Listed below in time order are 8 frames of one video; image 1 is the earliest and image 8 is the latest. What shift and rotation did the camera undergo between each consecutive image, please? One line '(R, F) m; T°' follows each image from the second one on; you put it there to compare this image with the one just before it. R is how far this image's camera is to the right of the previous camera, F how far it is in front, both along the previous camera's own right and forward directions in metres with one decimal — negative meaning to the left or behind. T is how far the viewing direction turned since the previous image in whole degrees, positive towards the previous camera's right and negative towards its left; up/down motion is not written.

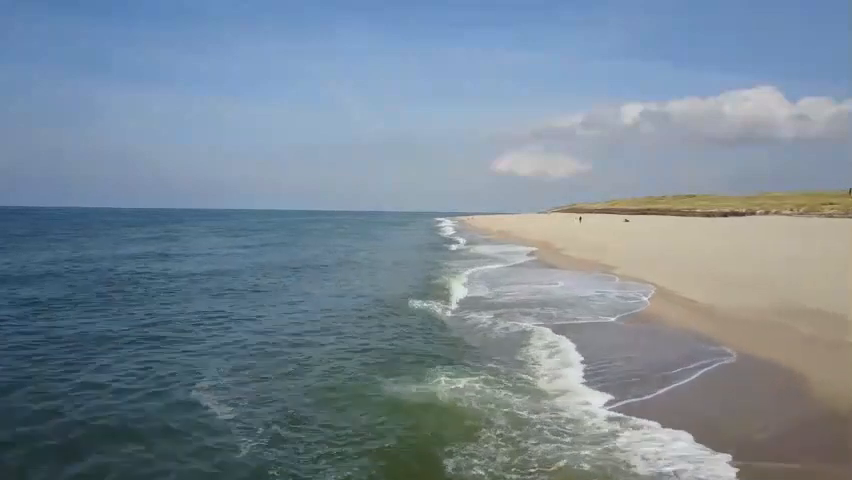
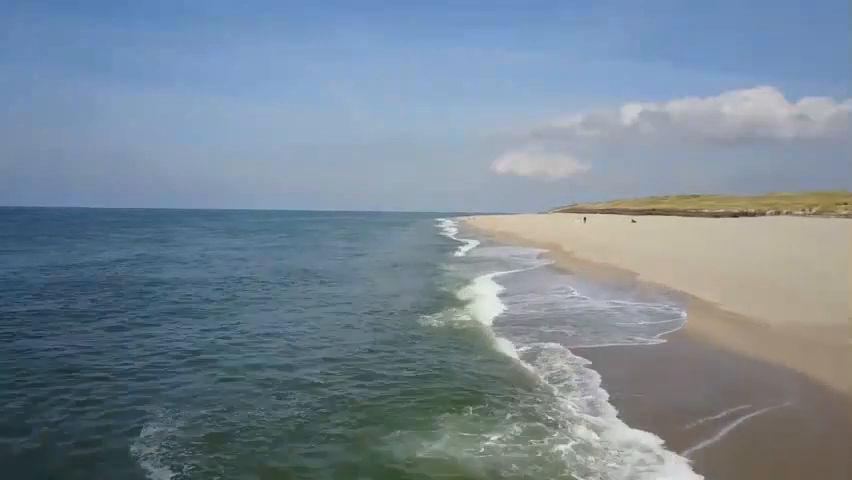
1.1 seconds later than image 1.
(-0.1, +1.0) m; 0°
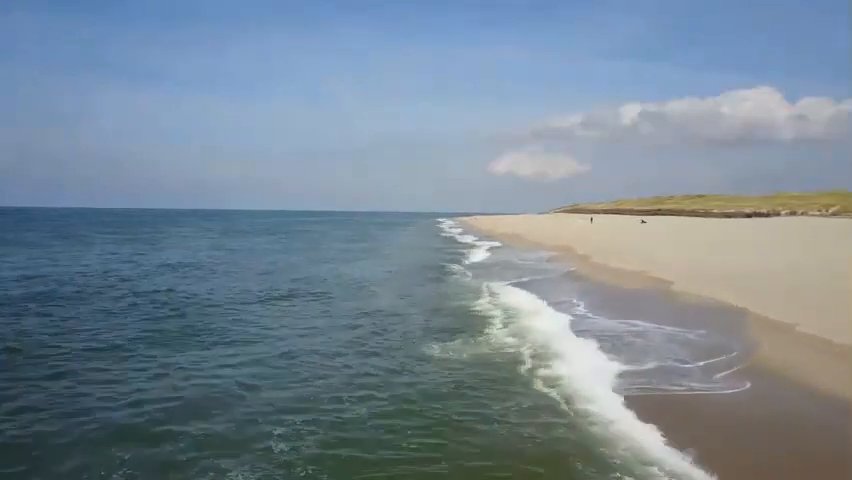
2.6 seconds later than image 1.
(-0.2, +1.4) m; 0°
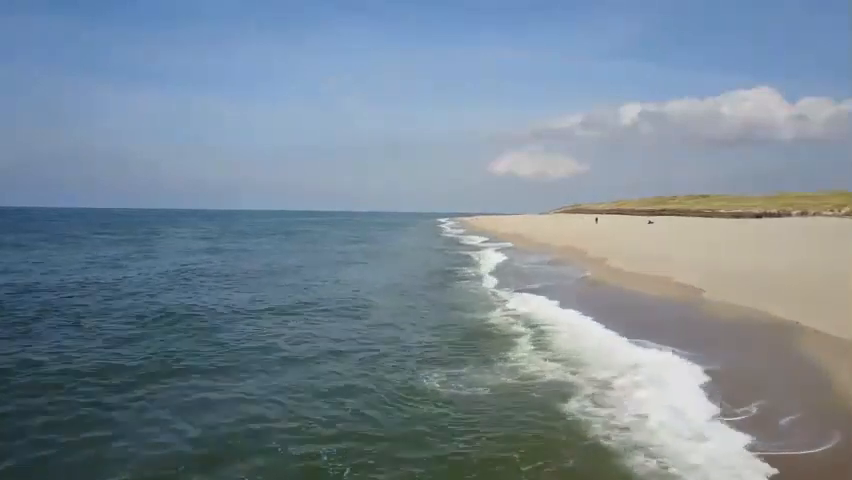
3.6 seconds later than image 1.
(-0.2, +0.8) m; 0°
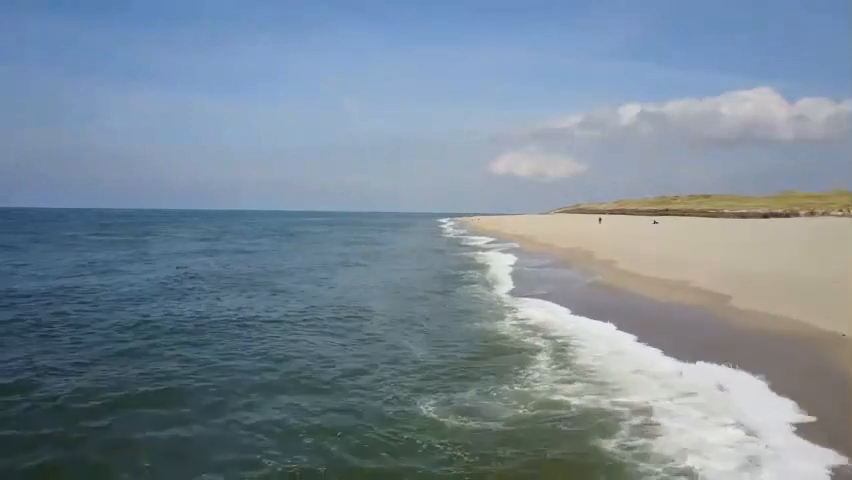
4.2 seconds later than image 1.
(0.0, +0.4) m; 0°
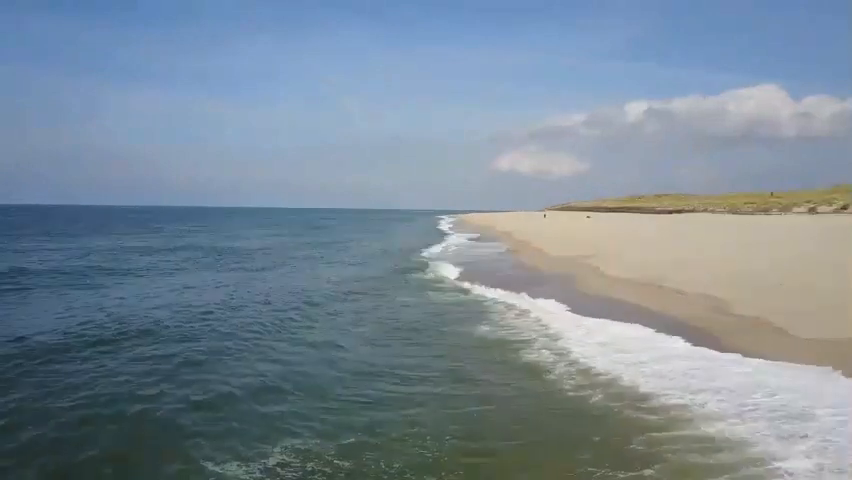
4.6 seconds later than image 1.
(+0.4, -0.9) m; 0°
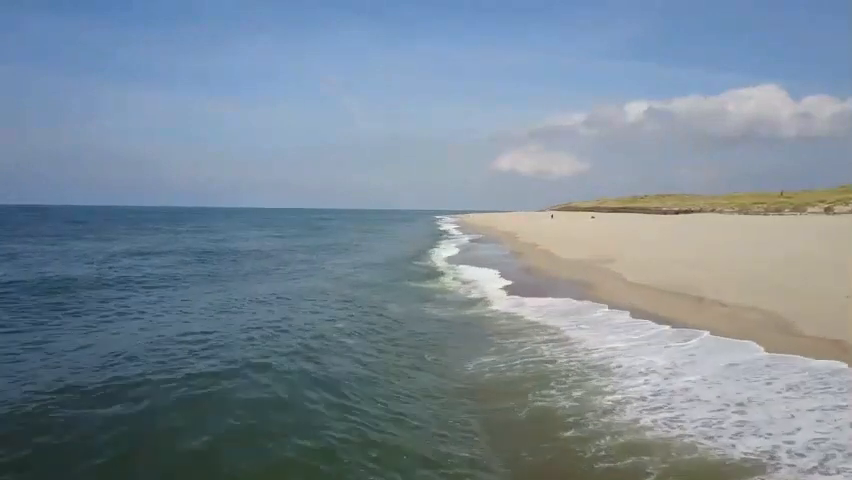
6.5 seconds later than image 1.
(-0.3, +0.6) m; 0°
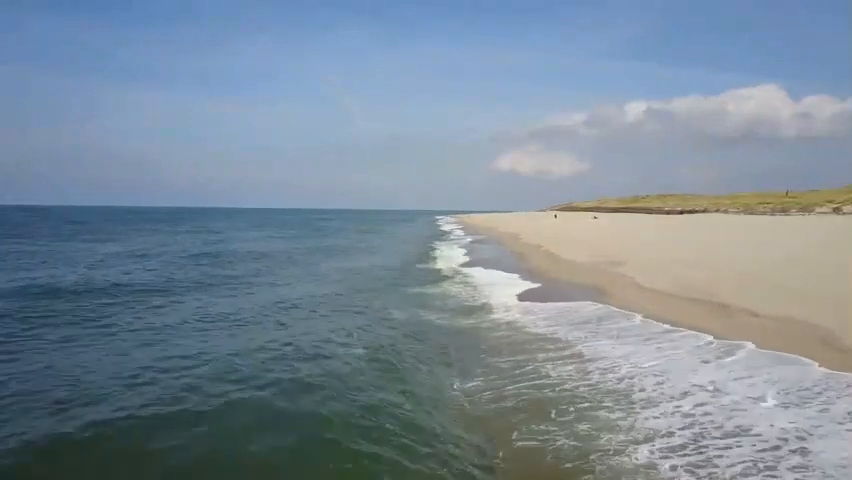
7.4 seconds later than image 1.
(-0.1, +0.4) m; 0°
